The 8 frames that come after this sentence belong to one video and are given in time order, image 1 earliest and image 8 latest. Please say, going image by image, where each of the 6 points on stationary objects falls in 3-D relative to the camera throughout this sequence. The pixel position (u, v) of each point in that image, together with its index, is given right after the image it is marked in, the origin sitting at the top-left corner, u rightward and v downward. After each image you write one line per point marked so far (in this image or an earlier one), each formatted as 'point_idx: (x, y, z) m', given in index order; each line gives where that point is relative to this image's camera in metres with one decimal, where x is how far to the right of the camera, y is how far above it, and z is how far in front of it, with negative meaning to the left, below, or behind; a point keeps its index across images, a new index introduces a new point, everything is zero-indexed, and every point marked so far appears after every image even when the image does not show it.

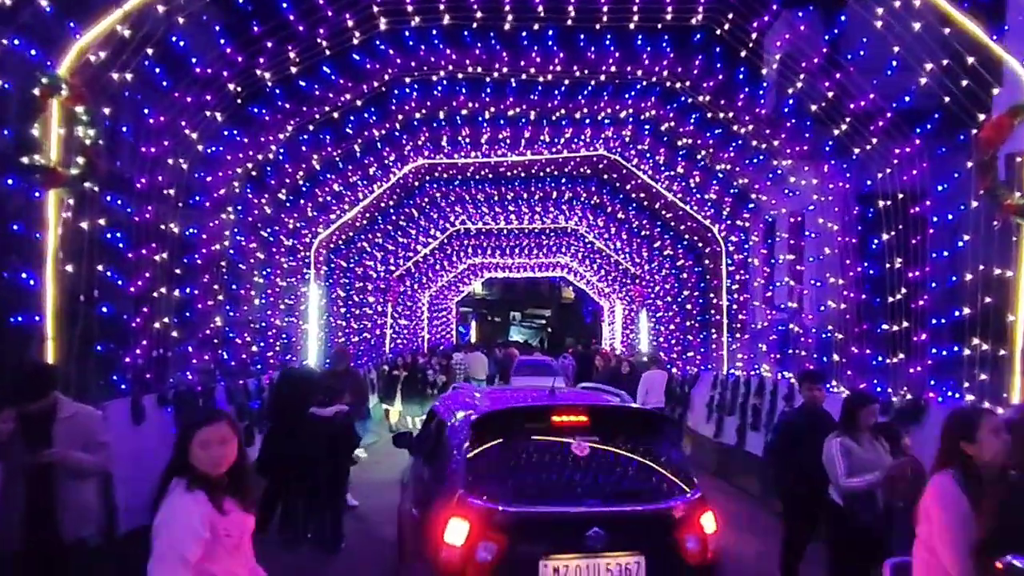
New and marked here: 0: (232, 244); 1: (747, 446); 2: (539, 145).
0: (-7.7, +1.2, +15.5) m
1: (+7.1, -4.9, +17.2) m
2: (+0.9, +5.0, +19.8) m
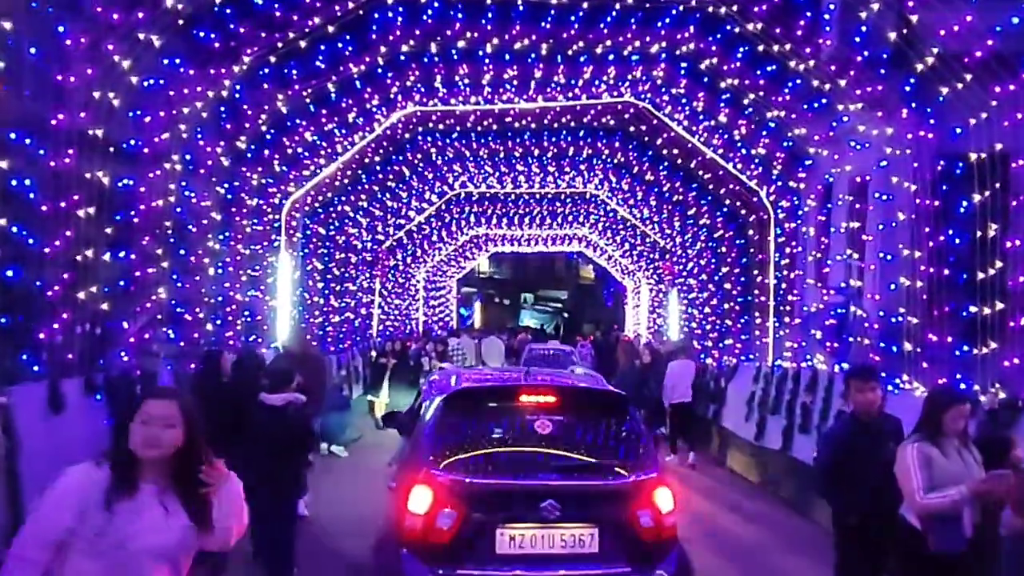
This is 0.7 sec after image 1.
0: (-7.6, +2.0, +13.1) m
1: (+7.2, -4.2, +14.4) m
2: (+1.2, +5.8, +16.9) m
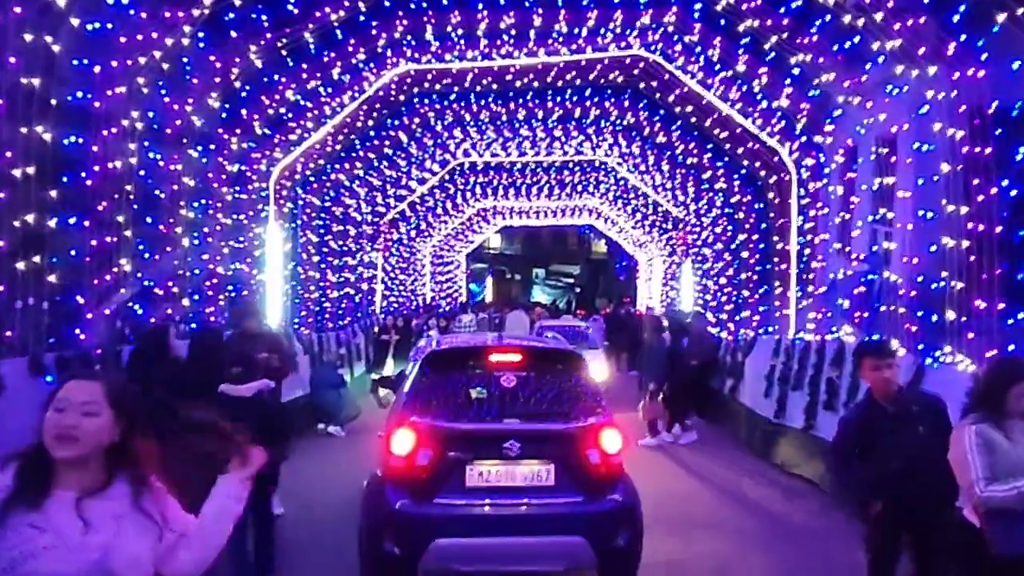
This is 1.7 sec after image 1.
0: (-7.7, +2.6, +11.9) m
1: (+7.2, -3.4, +13.2) m
2: (+1.1, +6.7, +15.4) m
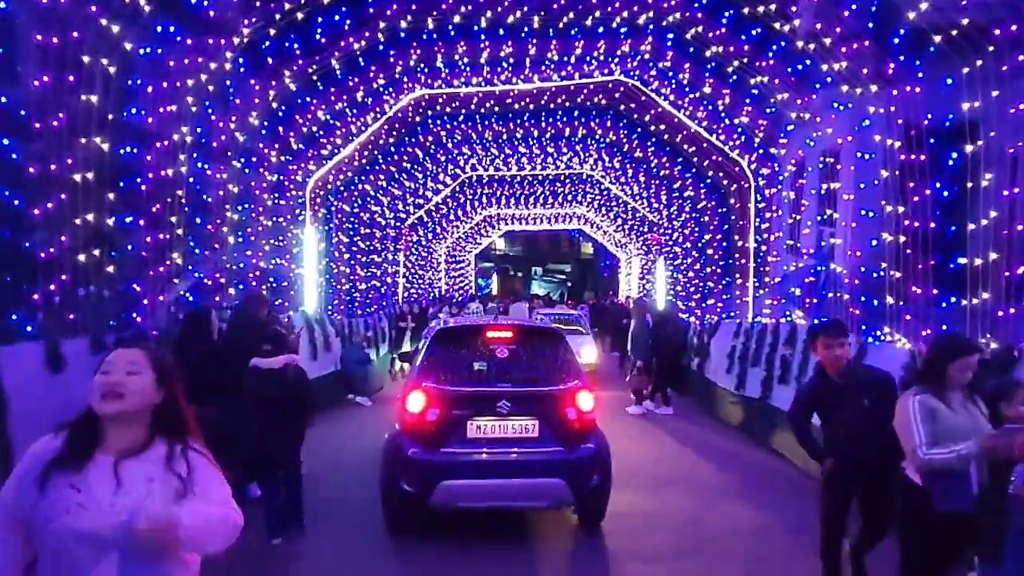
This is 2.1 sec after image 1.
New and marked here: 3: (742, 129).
0: (-7.6, +2.8, +13.7) m
1: (+7.2, -3.1, +15.6) m
2: (+1.0, +6.9, +17.6) m
3: (+7.3, +5.0, +18.1) m
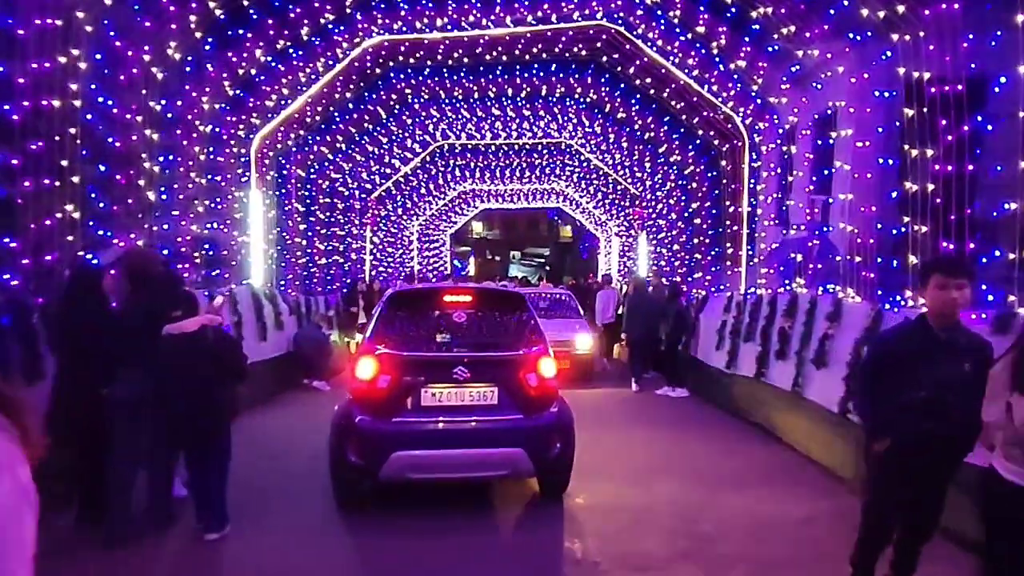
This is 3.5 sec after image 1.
0: (-8.3, +3.6, +11.4) m
1: (+6.4, -2.2, +14.0) m
2: (+0.2, +7.8, +15.5) m
3: (+6.5, +6.0, +16.3) m
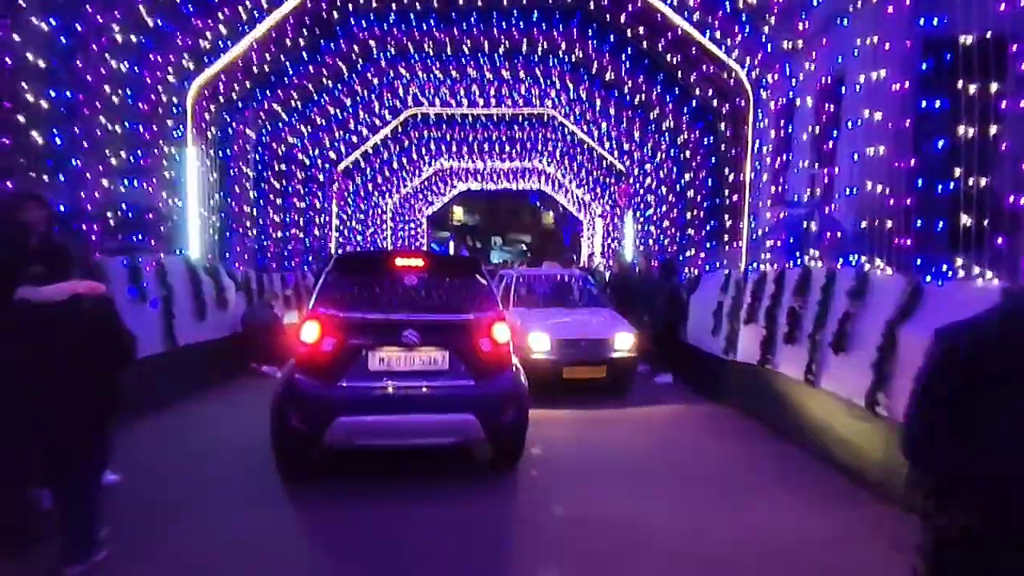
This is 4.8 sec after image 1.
0: (-8.8, +4.3, +8.9) m
1: (+5.8, -1.6, +12.1) m
2: (-0.4, +8.5, +13.2) m
3: (+5.8, +6.6, +14.3) m
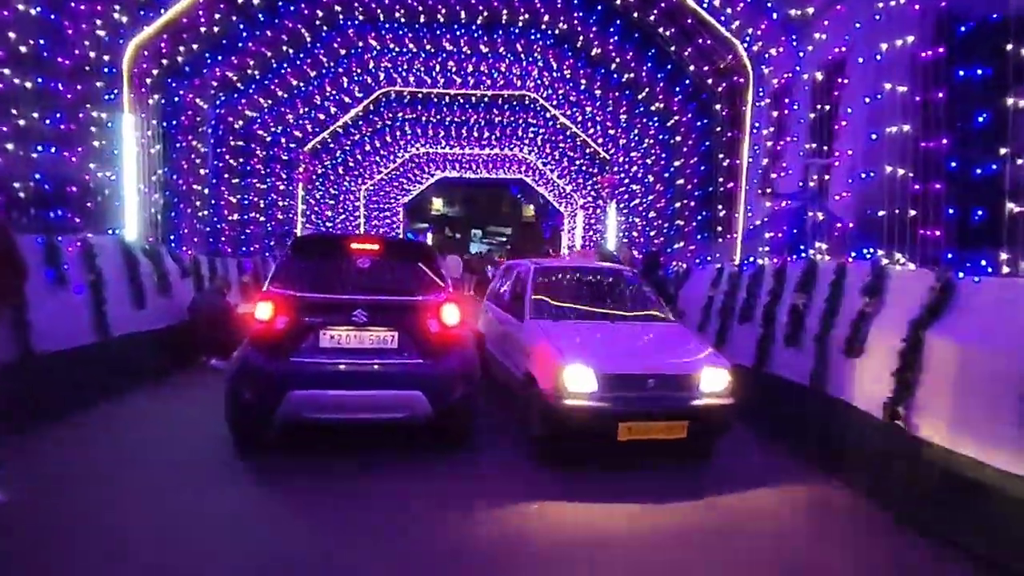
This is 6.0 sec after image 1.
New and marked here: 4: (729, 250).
0: (-9.1, +4.6, +7.1) m
1: (+5.2, -1.5, +10.9) m
2: (-0.8, +8.7, +11.7) m
3: (+5.3, +6.7, +12.9) m
4: (+5.8, +1.0, +15.2) m
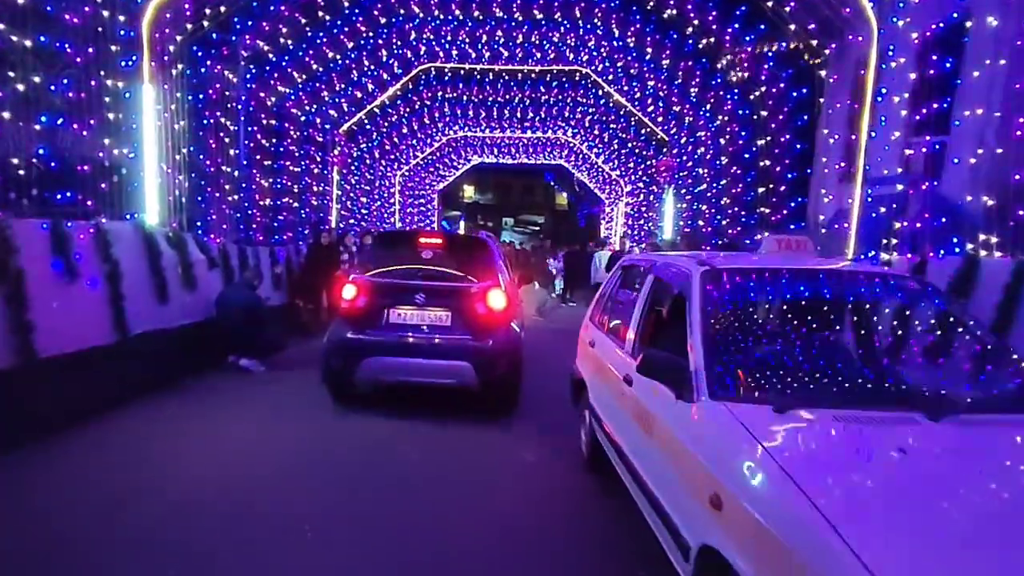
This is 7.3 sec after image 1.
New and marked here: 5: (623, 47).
0: (-8.0, +4.6, +5.4) m
1: (+6.5, -1.6, +8.7) m
2: (+0.6, +8.7, +9.5) m
3: (+6.8, +6.7, +10.5) m
4: (+7.3, +1.0, +12.8) m
5: (+3.7, +8.2, +19.0) m
